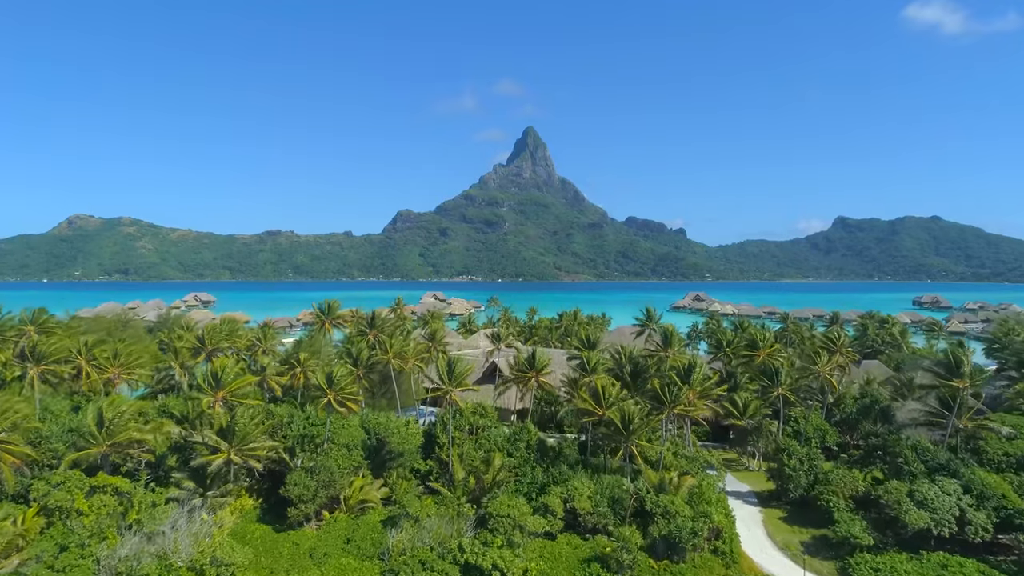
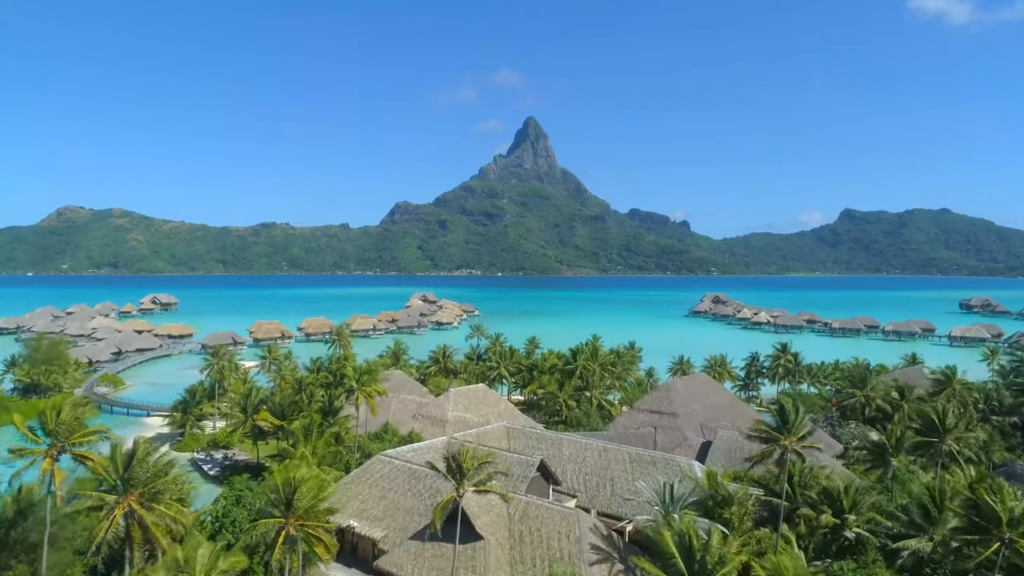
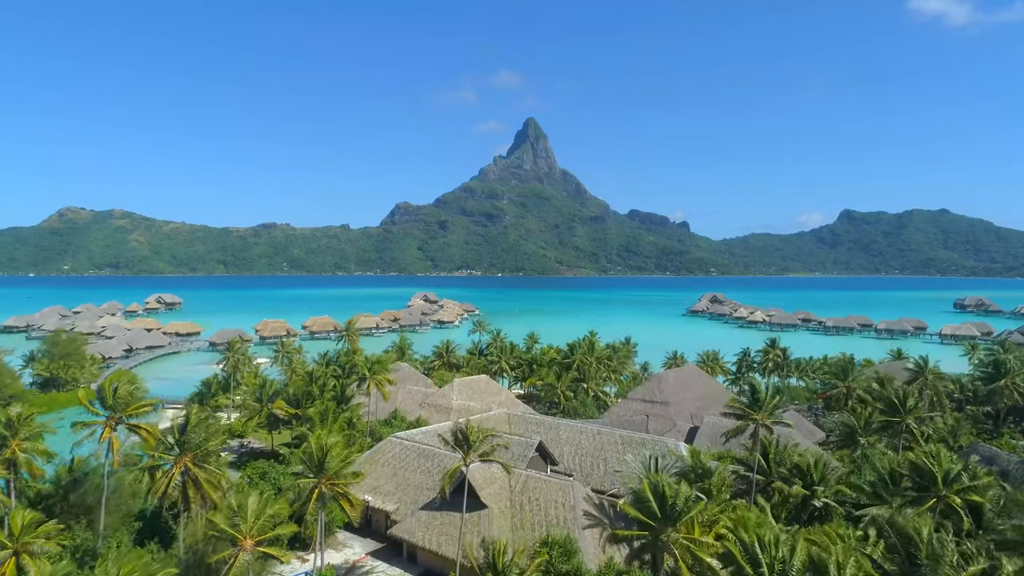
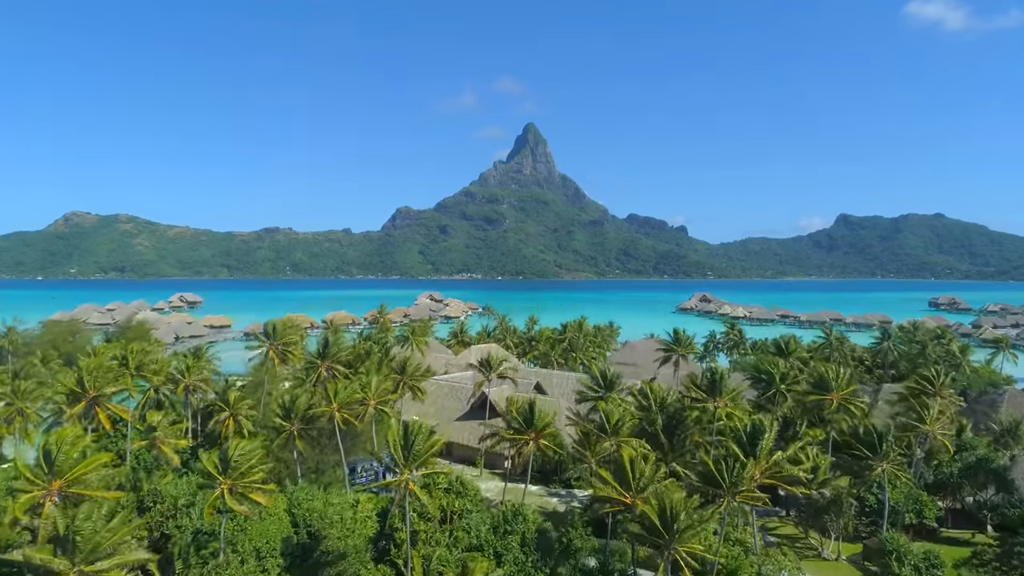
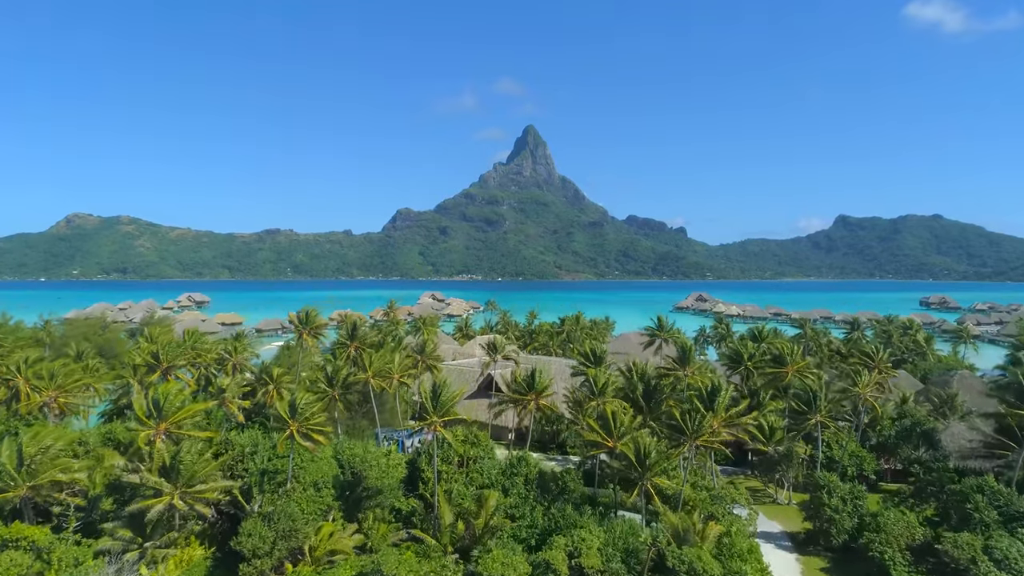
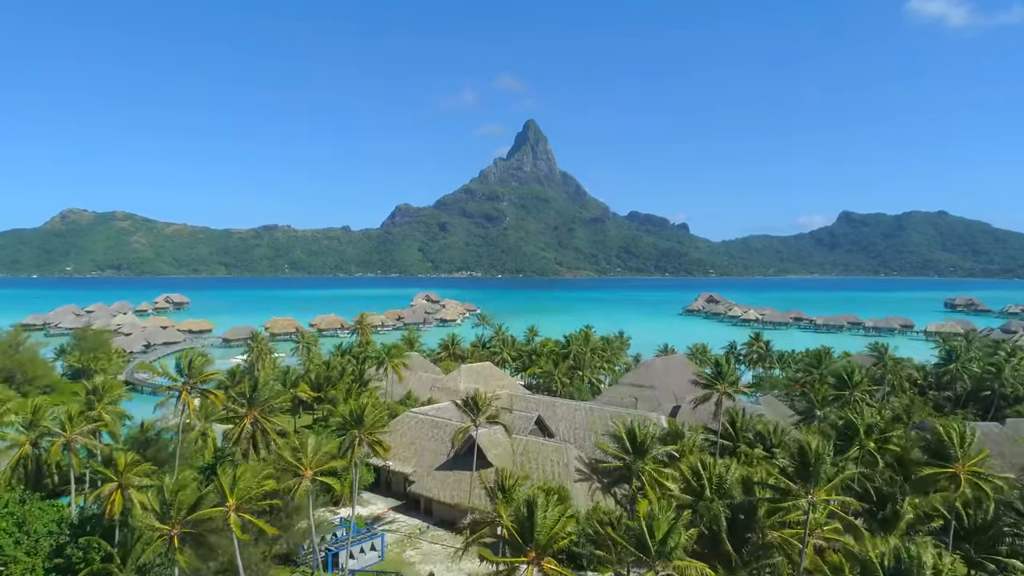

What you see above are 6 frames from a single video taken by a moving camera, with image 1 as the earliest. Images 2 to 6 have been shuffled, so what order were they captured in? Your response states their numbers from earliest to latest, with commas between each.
5, 4, 6, 3, 2
